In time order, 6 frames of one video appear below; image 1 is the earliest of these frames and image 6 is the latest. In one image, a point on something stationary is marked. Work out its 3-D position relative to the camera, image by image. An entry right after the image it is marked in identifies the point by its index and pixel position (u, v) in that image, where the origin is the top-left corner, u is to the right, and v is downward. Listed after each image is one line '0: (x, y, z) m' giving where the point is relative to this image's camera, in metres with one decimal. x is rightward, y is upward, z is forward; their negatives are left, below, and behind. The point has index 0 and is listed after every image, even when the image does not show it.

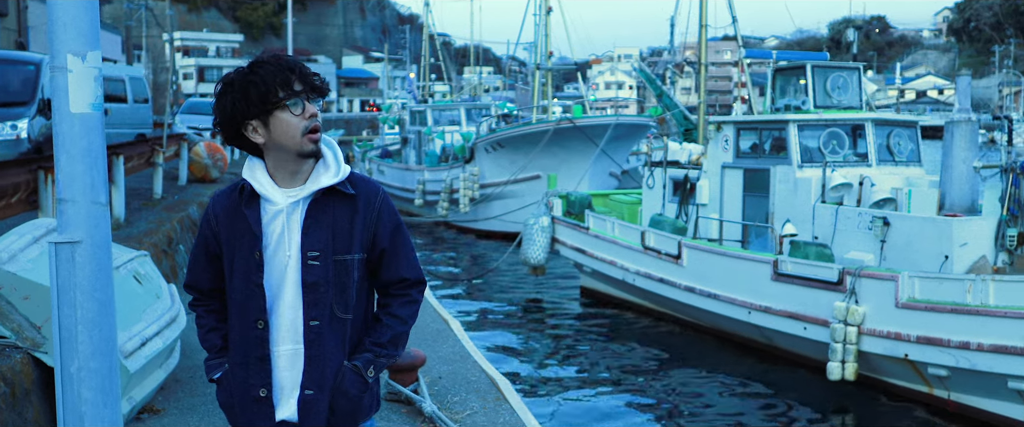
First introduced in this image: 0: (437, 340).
0: (-0.5, -0.9, +6.9) m
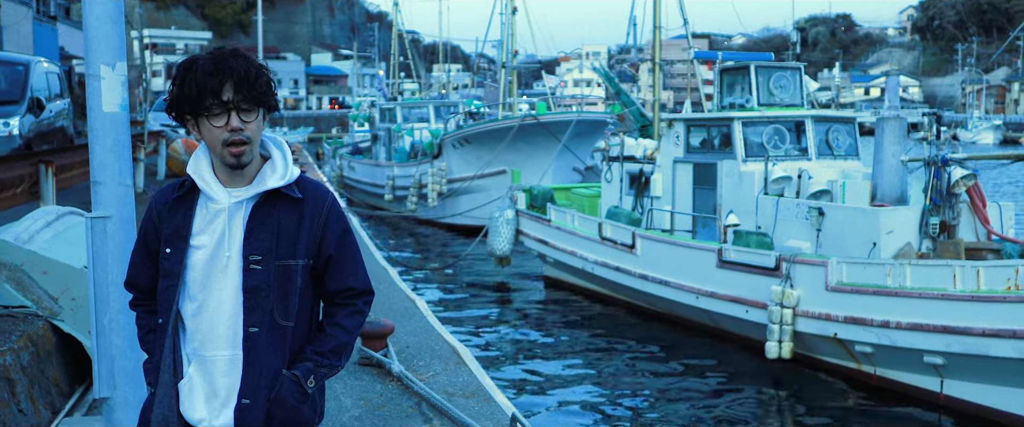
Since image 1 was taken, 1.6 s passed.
0: (-0.8, -0.8, +7.5) m
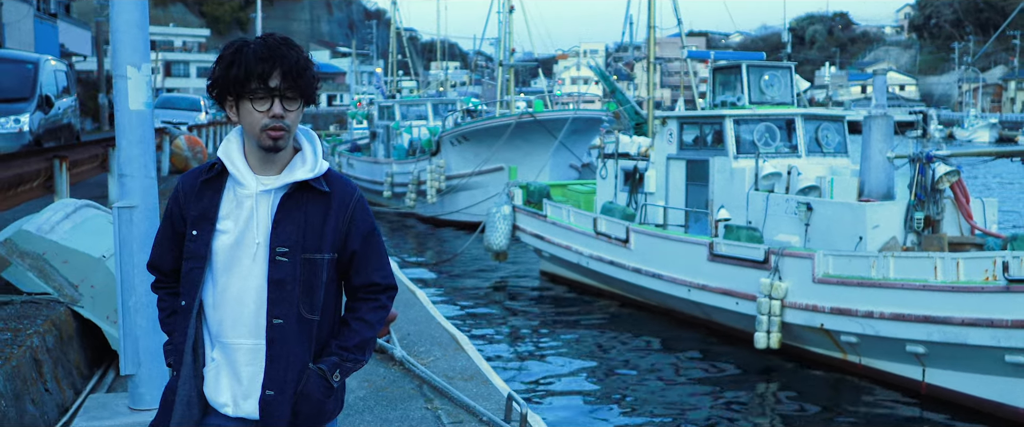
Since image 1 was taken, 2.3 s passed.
0: (-0.8, -0.7, +7.8) m
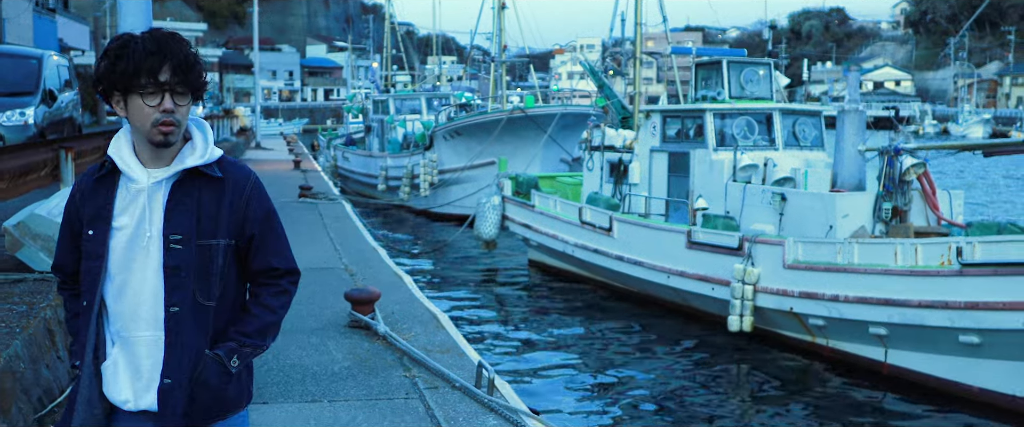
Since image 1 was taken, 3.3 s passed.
0: (-1.0, -0.6, +8.2) m
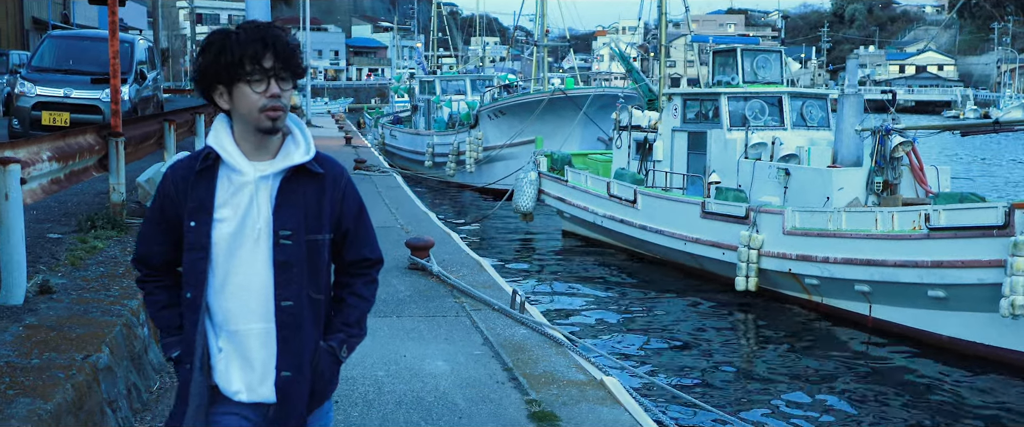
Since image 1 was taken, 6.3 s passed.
0: (-0.7, -0.3, +9.8) m
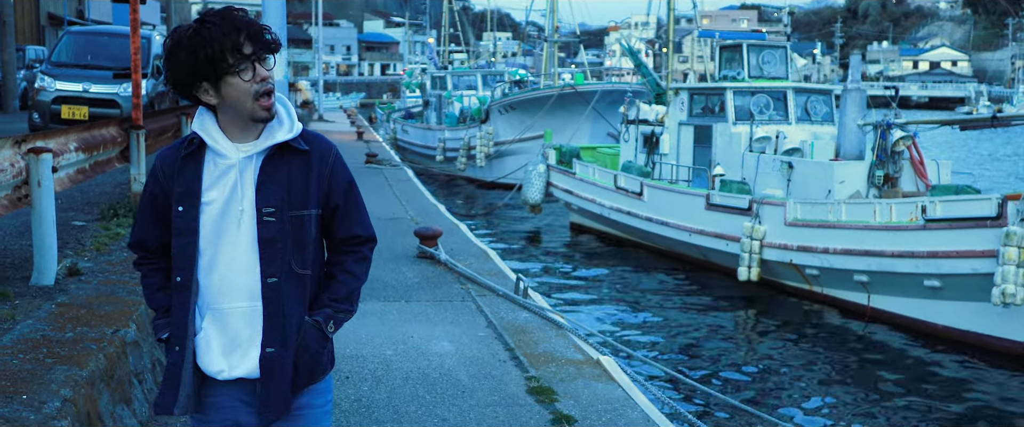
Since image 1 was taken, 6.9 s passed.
0: (-0.6, -0.2, +10.1) m
